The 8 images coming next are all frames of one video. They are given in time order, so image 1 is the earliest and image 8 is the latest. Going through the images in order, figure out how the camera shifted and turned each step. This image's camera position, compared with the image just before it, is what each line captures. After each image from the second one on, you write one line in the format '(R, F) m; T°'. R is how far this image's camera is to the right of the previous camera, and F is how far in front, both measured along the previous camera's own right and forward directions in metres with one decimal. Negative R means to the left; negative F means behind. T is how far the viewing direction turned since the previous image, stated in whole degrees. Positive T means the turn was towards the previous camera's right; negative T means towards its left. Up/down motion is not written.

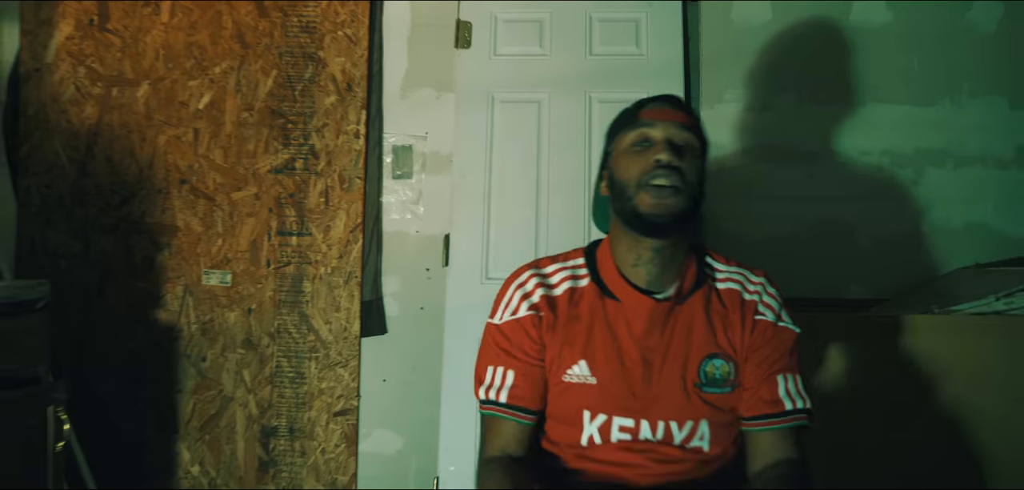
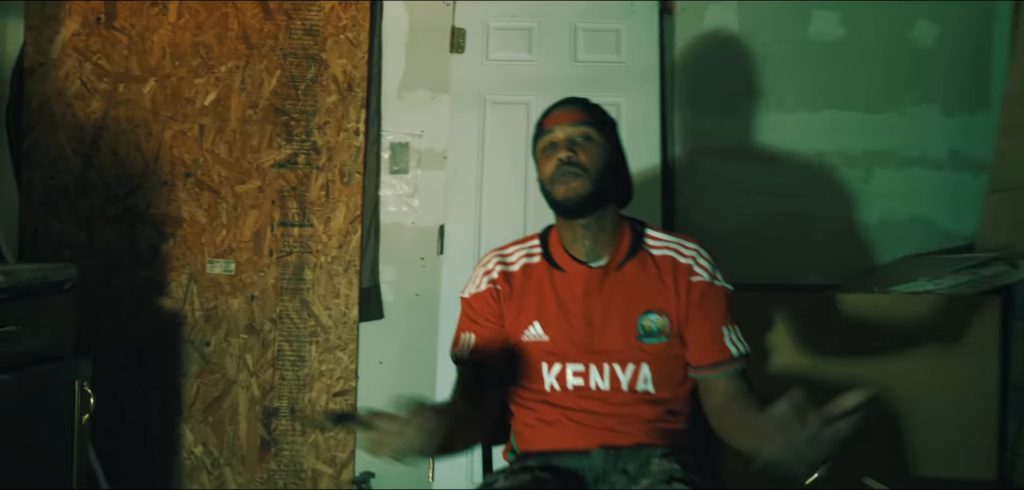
(0.0, -0.2) m; +2°
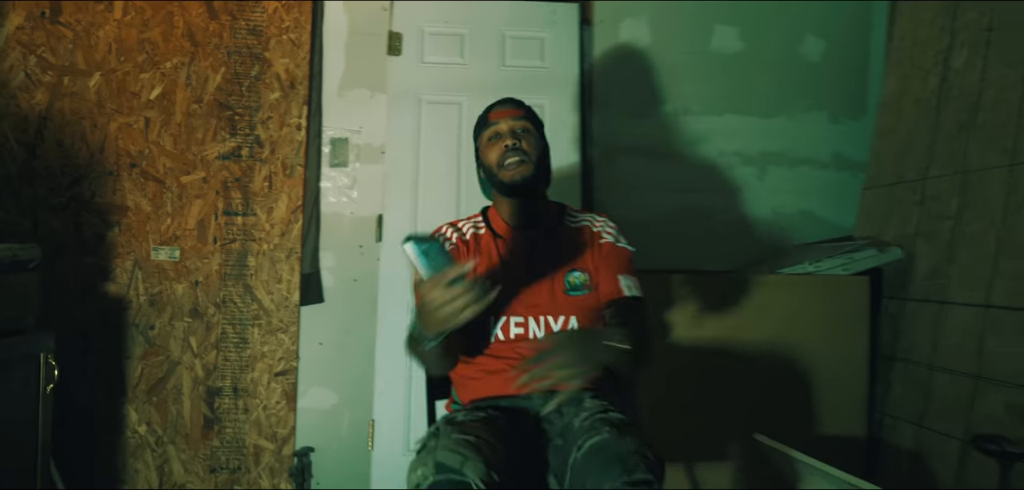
(+0.5, -0.2) m; +2°
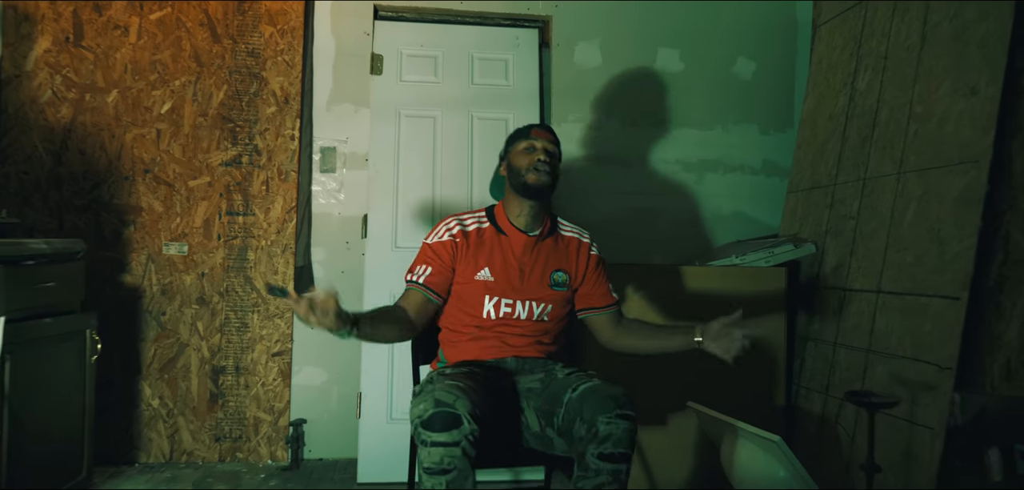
(+0.3, -0.4) m; 0°
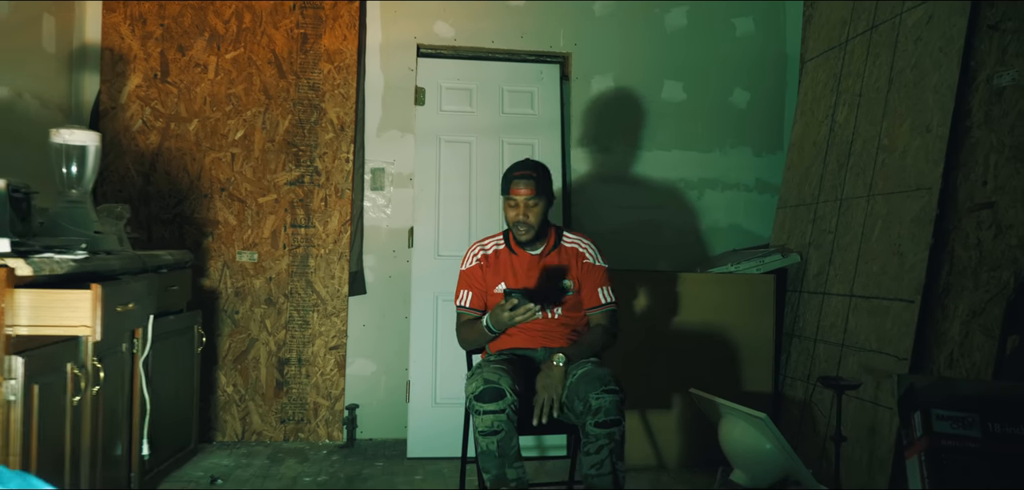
(-0.3, -0.5) m; 0°
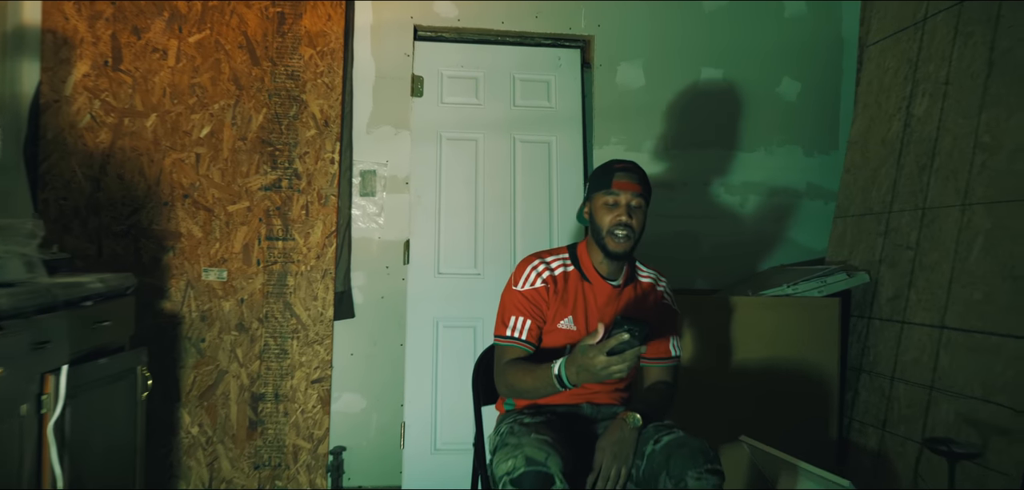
(-0.1, +0.5) m; 0°
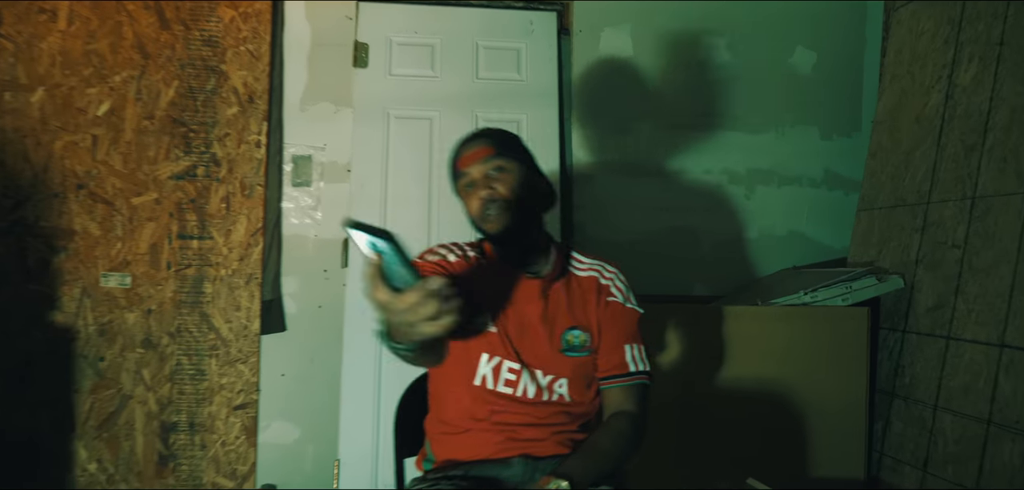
(+0.3, +0.5) m; 0°
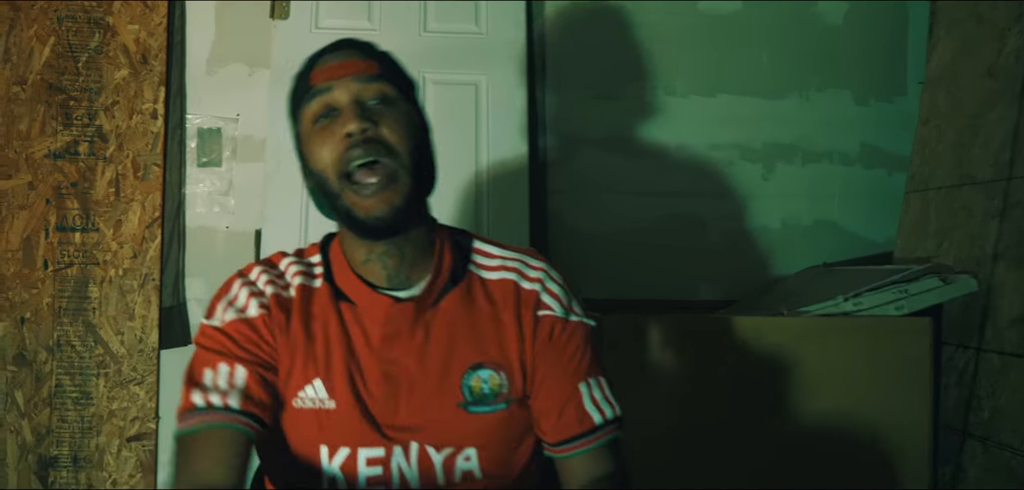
(+0.3, +0.5) m; -1°
